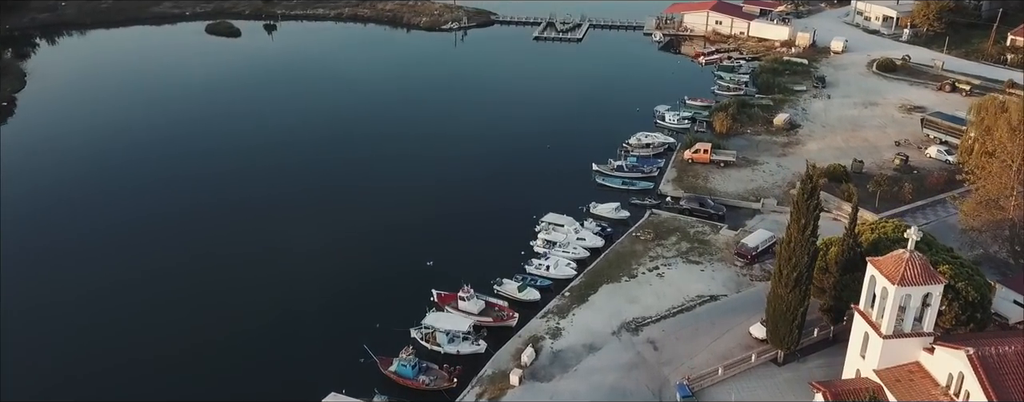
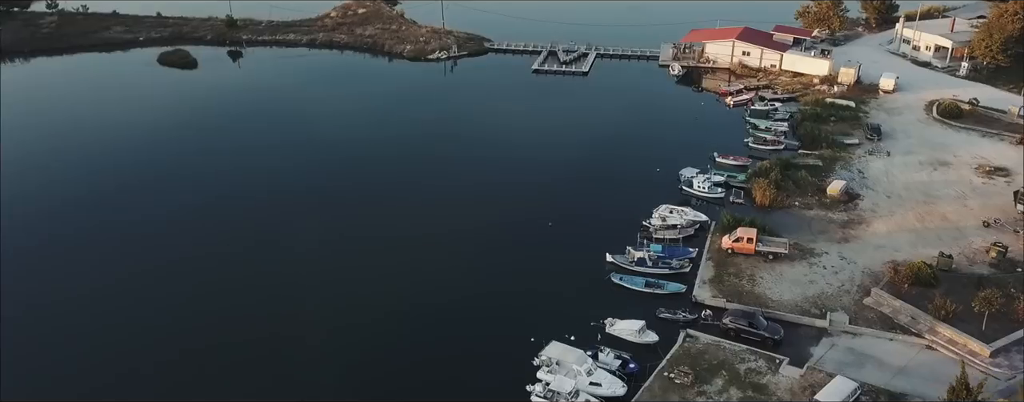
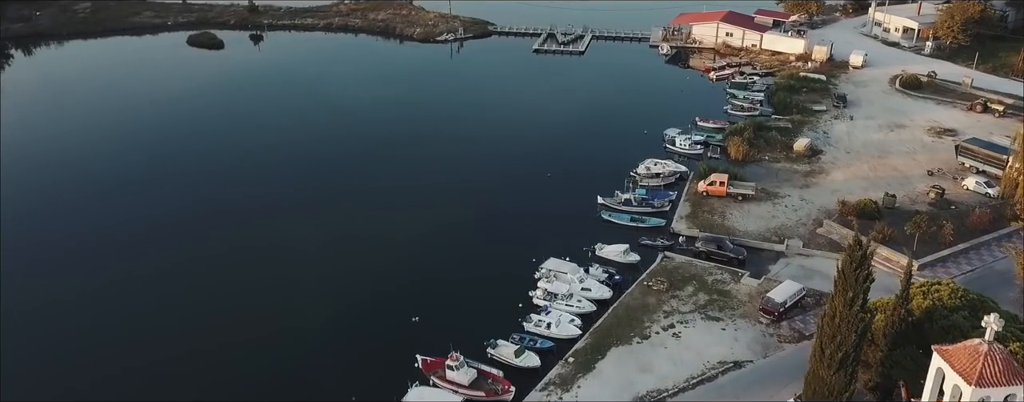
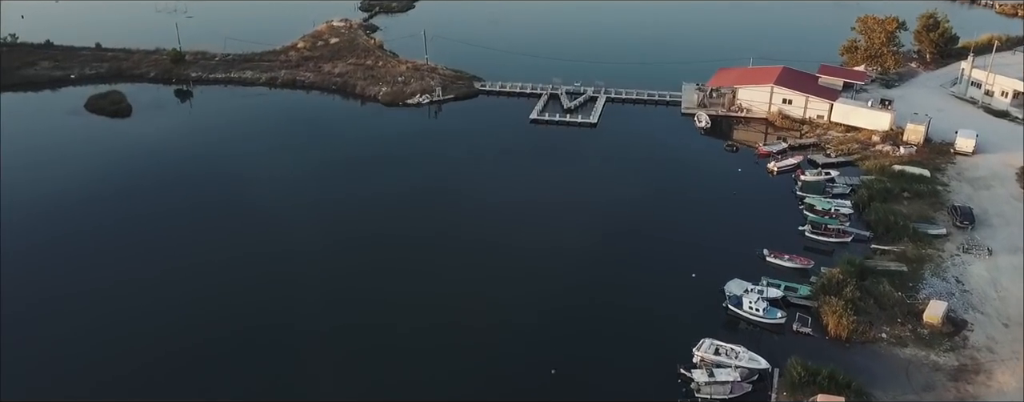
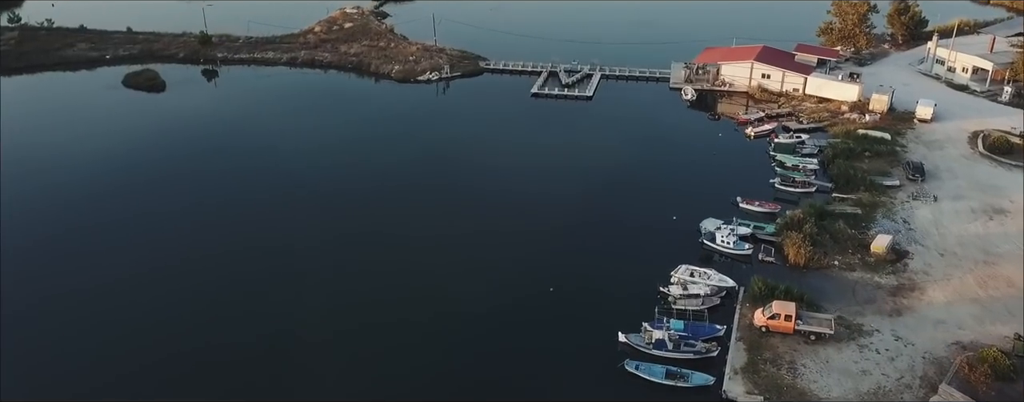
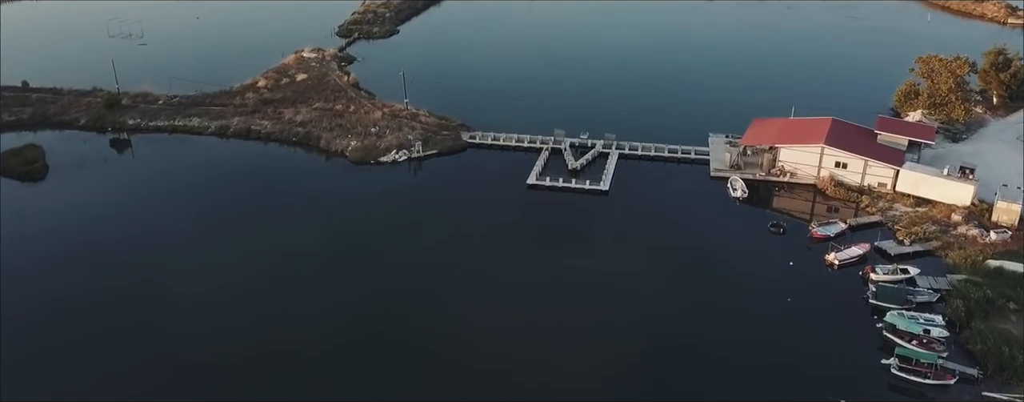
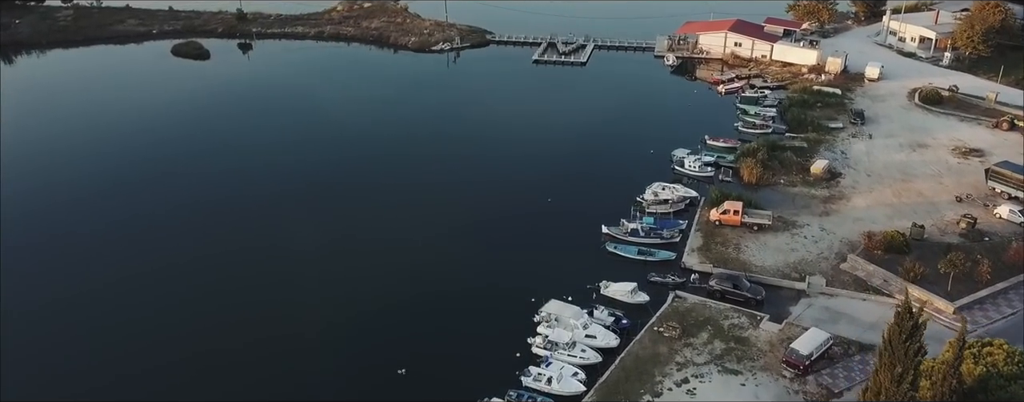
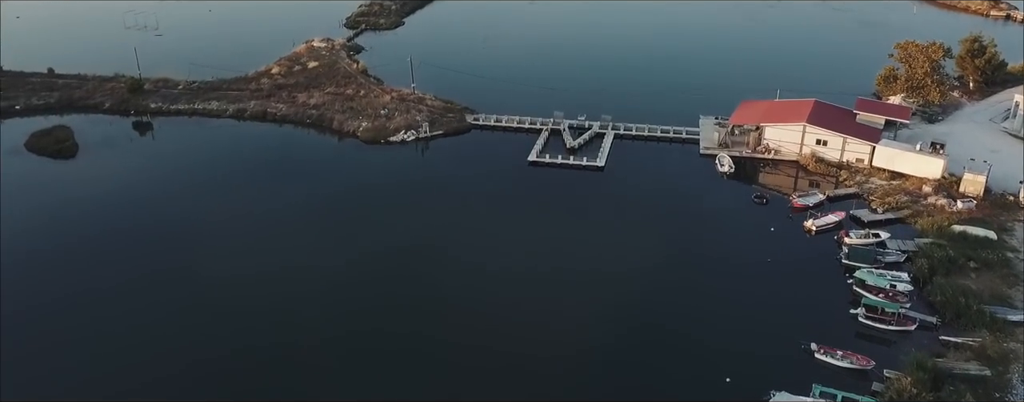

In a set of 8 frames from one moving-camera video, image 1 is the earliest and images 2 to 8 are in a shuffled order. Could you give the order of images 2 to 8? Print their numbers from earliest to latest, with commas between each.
3, 7, 2, 5, 4, 8, 6
